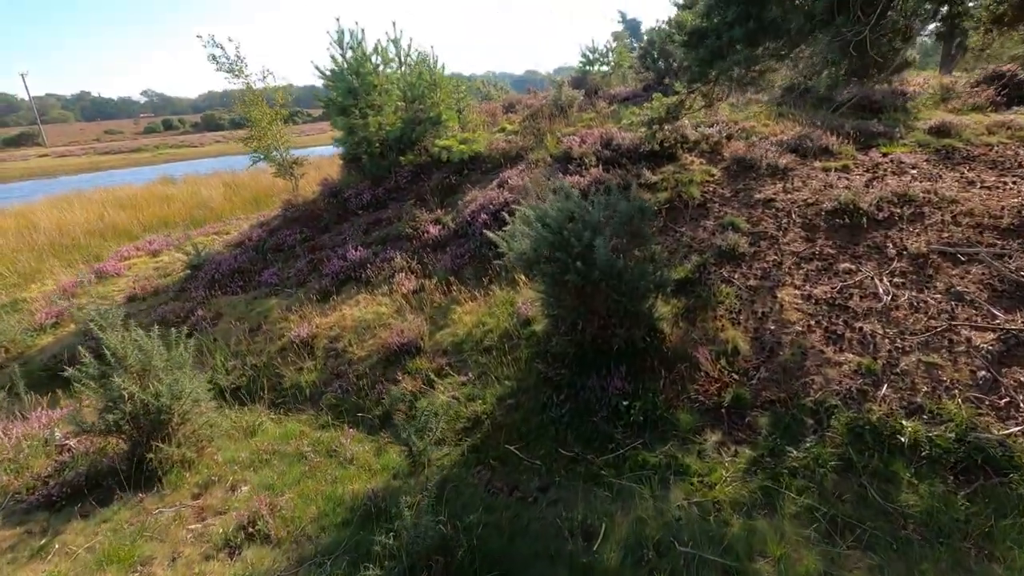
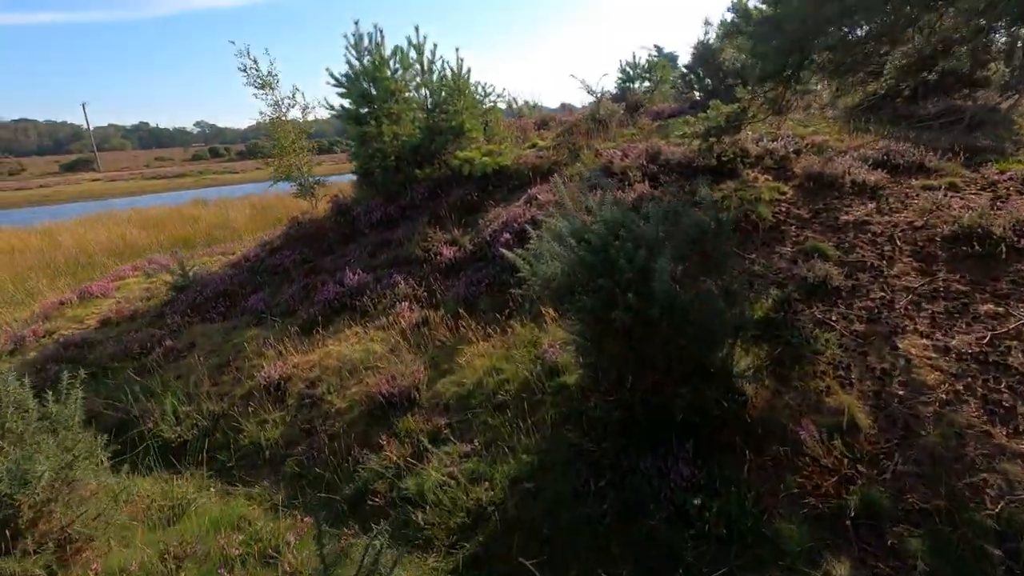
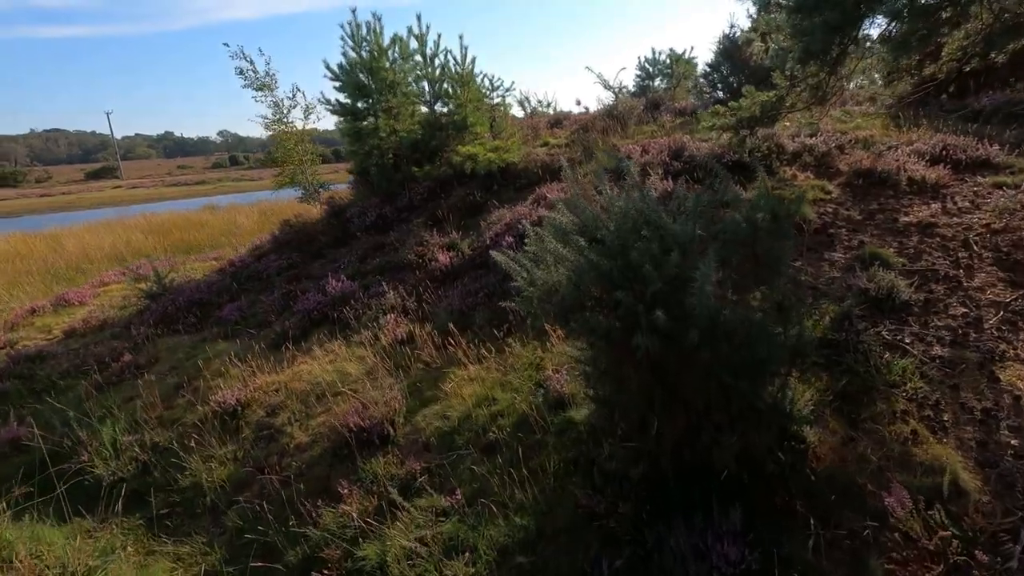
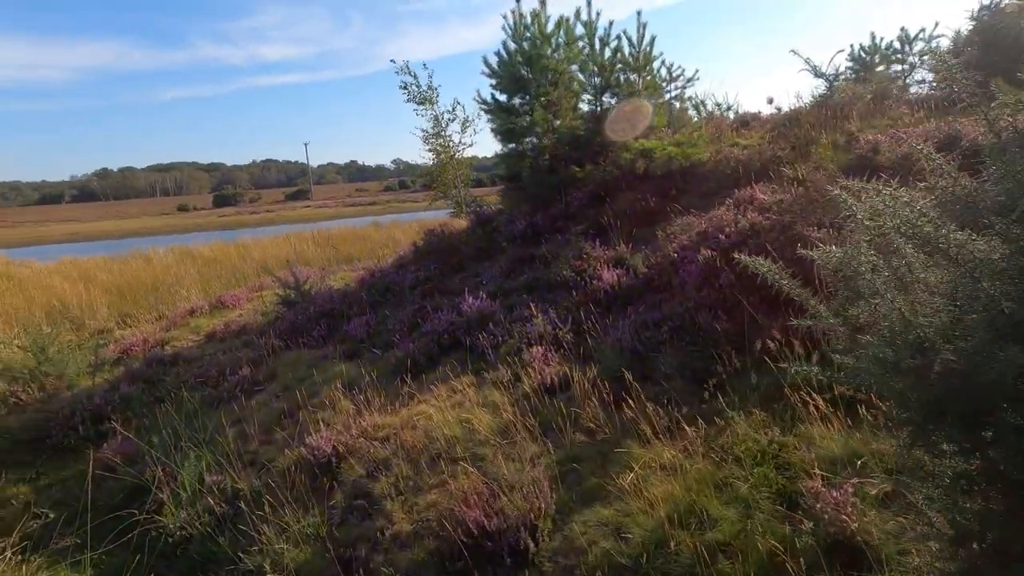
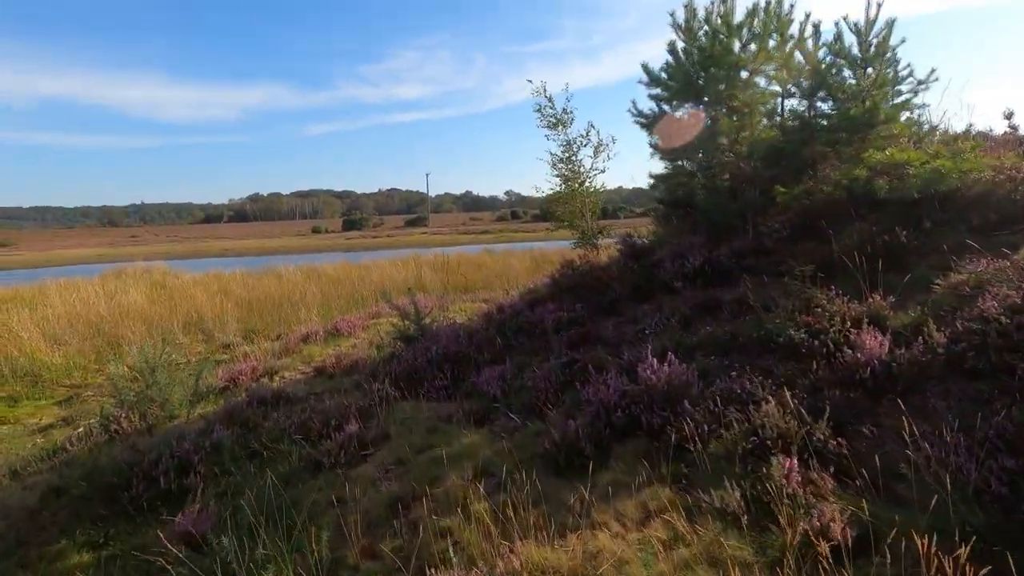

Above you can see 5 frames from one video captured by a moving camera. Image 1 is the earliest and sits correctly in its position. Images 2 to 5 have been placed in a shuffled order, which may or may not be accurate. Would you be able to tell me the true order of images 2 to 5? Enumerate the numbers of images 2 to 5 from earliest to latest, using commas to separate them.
2, 3, 4, 5
